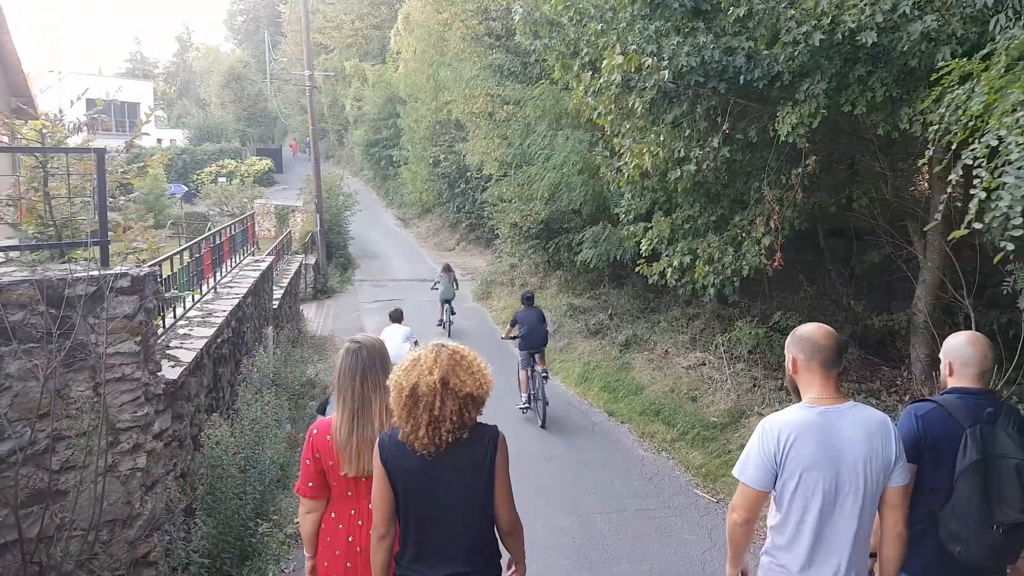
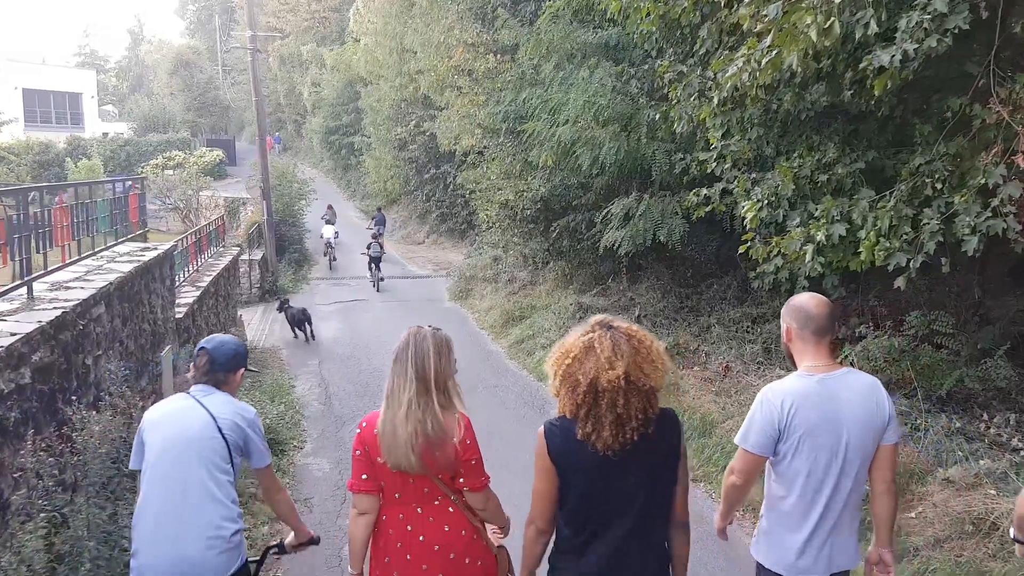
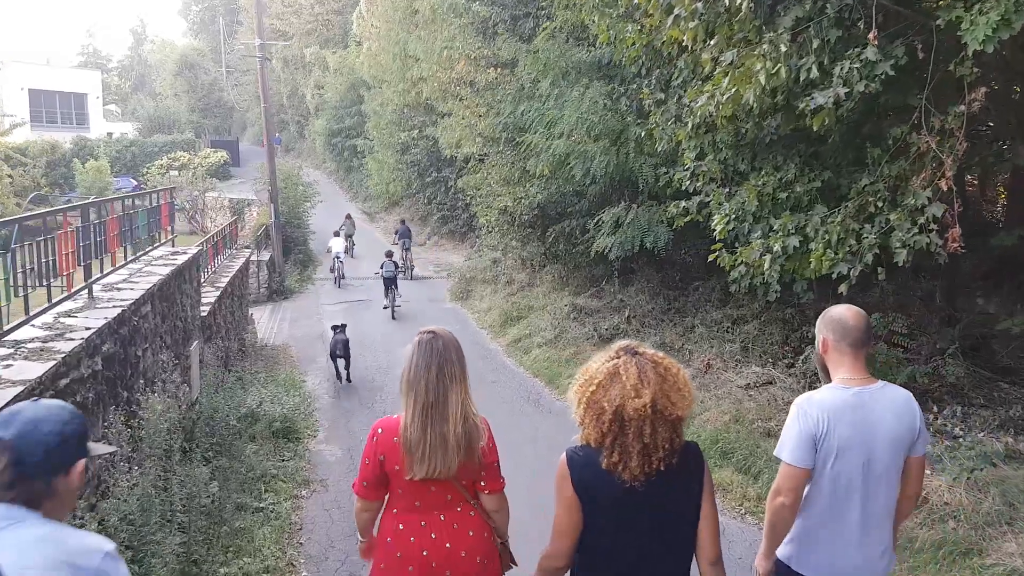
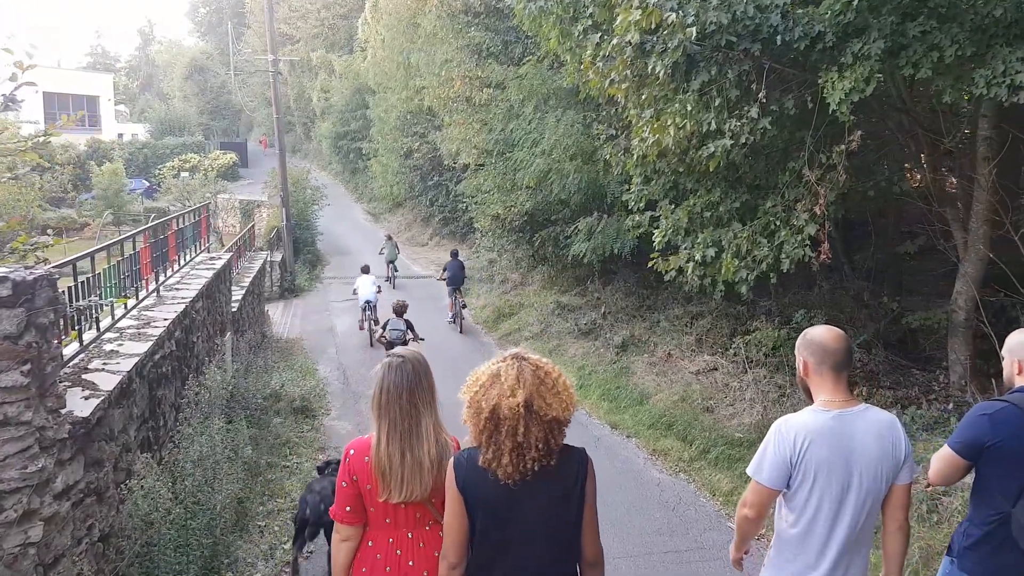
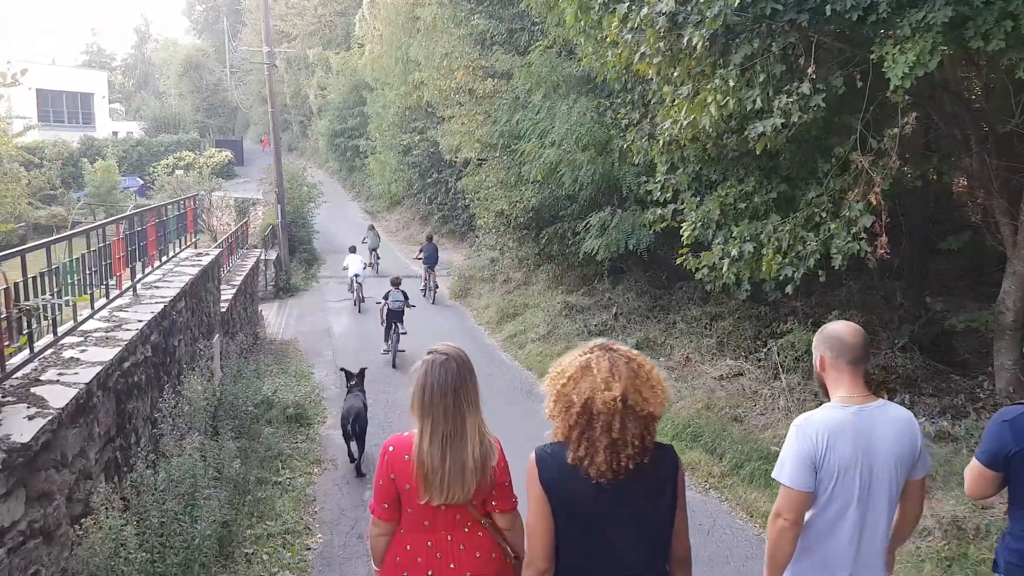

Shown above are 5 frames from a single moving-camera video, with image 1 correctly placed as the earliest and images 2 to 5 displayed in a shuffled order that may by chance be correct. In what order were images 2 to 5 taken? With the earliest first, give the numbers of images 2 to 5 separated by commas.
4, 5, 3, 2
